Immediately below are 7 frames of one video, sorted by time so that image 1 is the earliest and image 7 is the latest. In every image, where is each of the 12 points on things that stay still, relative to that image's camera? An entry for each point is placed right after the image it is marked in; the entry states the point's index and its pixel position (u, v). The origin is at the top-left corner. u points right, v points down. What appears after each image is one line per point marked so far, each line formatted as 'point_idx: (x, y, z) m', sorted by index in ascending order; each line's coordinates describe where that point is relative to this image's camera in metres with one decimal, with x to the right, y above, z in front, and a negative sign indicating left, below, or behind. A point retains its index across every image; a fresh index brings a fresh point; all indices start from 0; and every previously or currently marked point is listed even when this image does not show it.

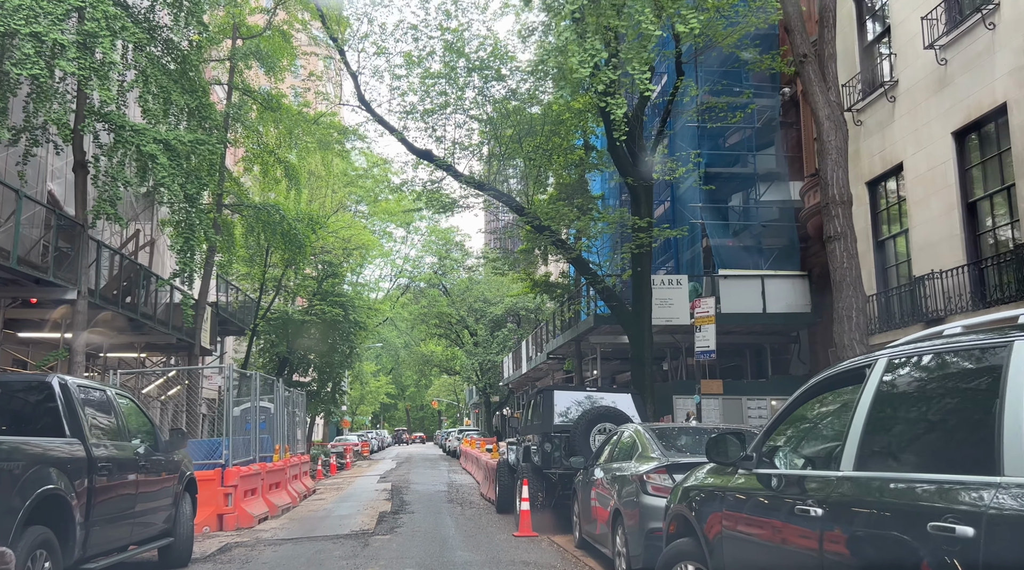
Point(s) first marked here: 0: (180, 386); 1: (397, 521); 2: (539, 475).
0: (-5.1, -1.7, +14.3) m
1: (-1.7, -3.6, +13.4) m
2: (+0.4, -2.5, +11.5) m
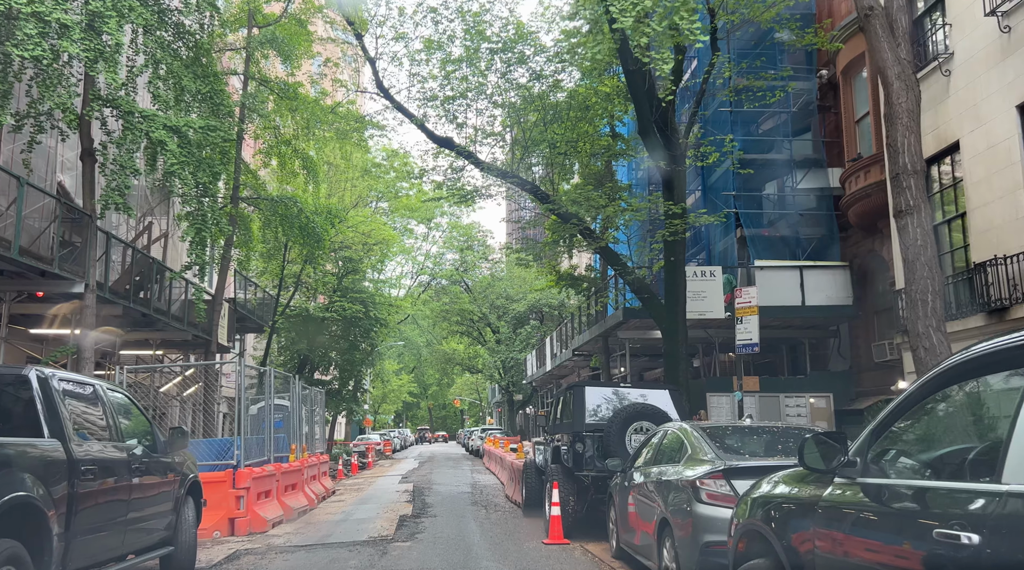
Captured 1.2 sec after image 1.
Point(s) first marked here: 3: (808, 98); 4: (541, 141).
0: (-4.7, -1.6, +13.6) m
1: (-1.3, -3.4, +12.7) m
2: (+0.7, -2.3, +10.7) m
3: (+6.5, +4.1, +19.7) m
4: (+0.6, +2.8, +18.6) m
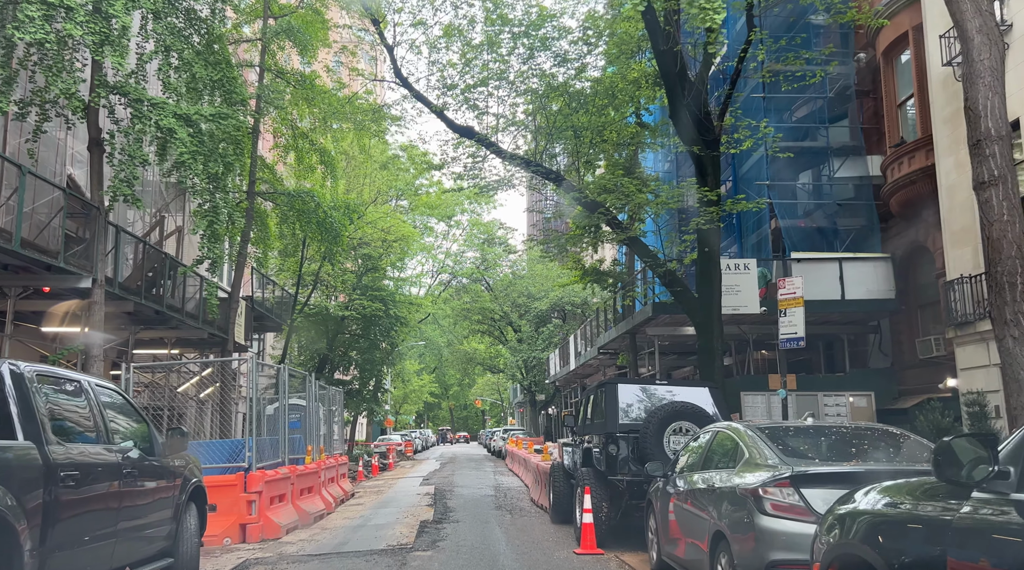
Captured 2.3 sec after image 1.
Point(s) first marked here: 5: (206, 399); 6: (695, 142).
0: (-4.3, -1.5, +12.9) m
1: (-1.0, -3.3, +12.0) m
2: (+1.0, -2.2, +9.9) m
3: (+7.0, +4.3, +18.8) m
4: (+1.1, +2.9, +17.8) m
5: (-4.3, -1.7, +12.8) m
6: (+3.0, +2.4, +14.8) m
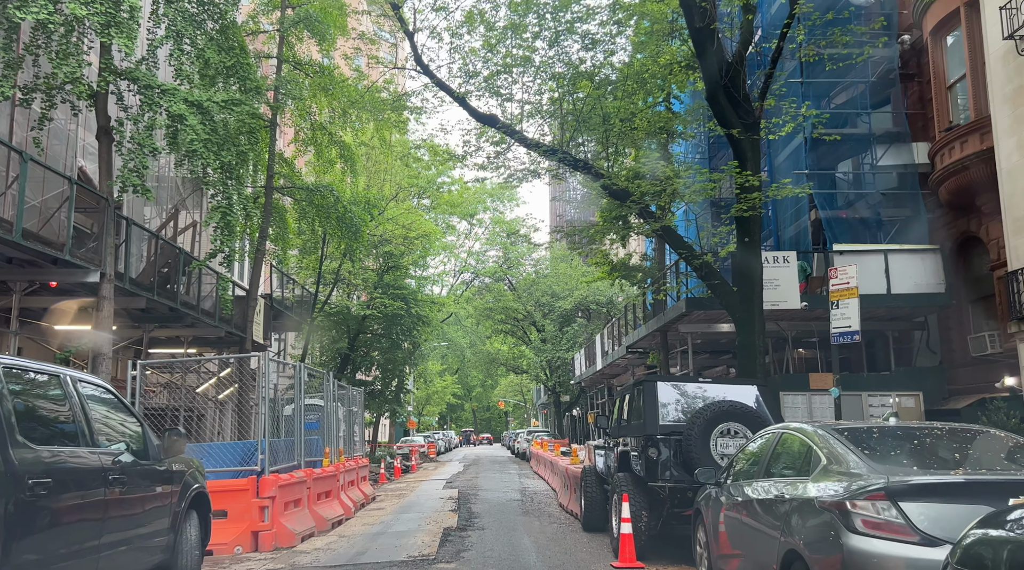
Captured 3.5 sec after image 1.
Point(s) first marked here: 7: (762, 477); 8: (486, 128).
0: (-3.9, -1.4, +12.3) m
1: (-0.6, -3.2, +11.2) m
2: (+1.3, -2.1, +9.1) m
3: (+7.5, +4.4, +17.9) m
4: (+1.6, +3.1, +17.0) m
5: (-3.9, -1.6, +12.1) m
6: (+3.5, +2.5, +13.9) m
7: (+1.8, -1.4, +6.4) m
8: (-0.5, +3.2, +17.9) m
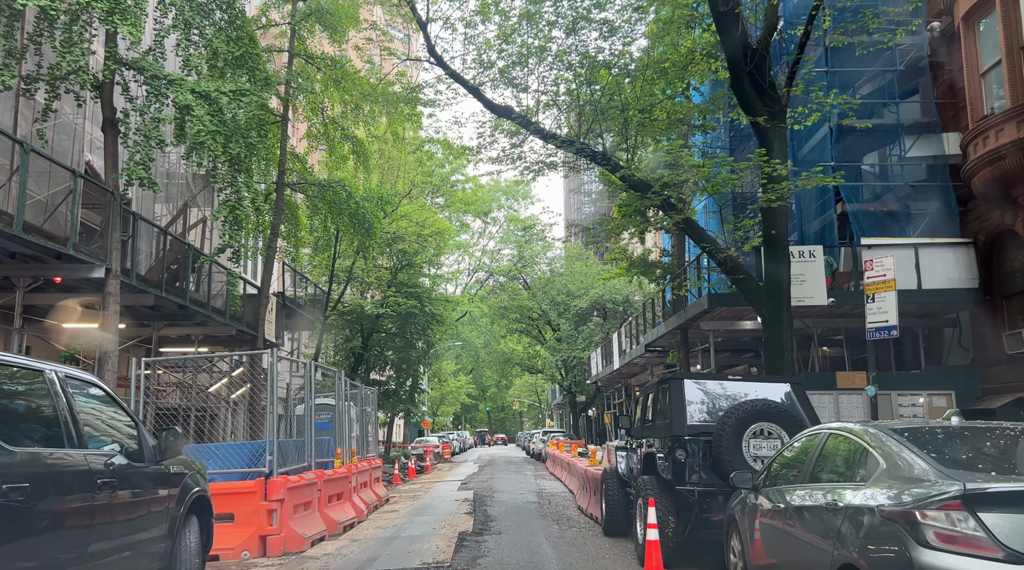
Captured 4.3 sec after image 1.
0: (-3.7, -1.3, +11.9) m
1: (-0.4, -3.1, +10.7) m
2: (+1.5, -2.0, +8.6) m
3: (+7.9, +4.5, +17.3) m
4: (+1.9, +3.1, +16.5) m
5: (-3.7, -1.5, +11.7) m
6: (+3.7, +2.6, +13.4) m
7: (+1.9, -1.3, +5.9) m
8: (-0.2, +3.2, +17.4) m
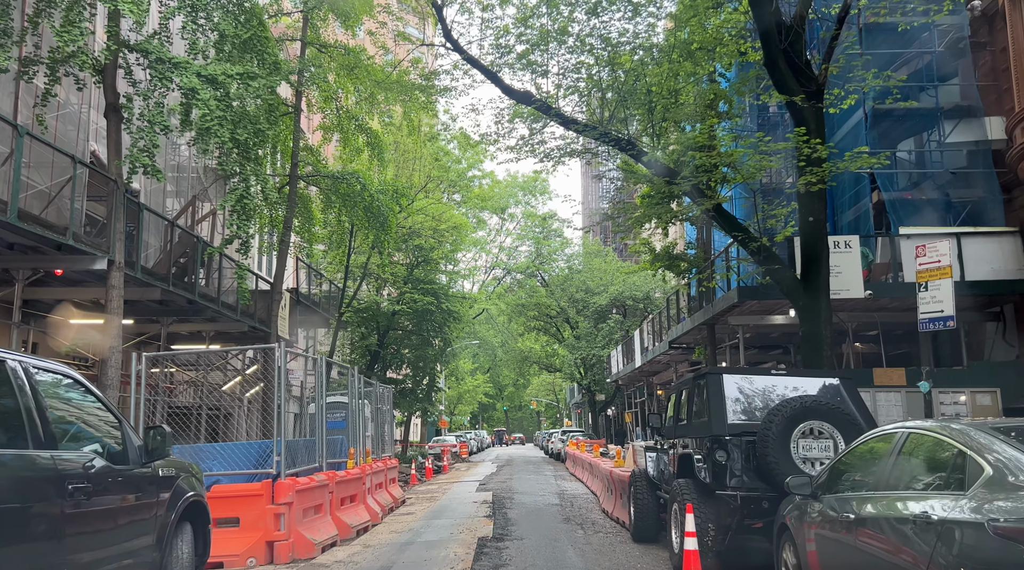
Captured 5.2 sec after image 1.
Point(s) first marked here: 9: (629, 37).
0: (-3.4, -1.2, +11.2) m
1: (-0.1, -3.0, +10.0) m
2: (+1.7, -1.9, +7.9) m
3: (+8.2, +4.6, +16.5) m
4: (+2.2, +3.3, +15.8) m
5: (-3.4, -1.4, +11.1) m
6: (+4.0, +2.7, +12.7) m
7: (+2.1, -1.2, +5.1) m
8: (+0.2, +3.3, +16.7) m
9: (+2.1, +4.4, +15.8) m
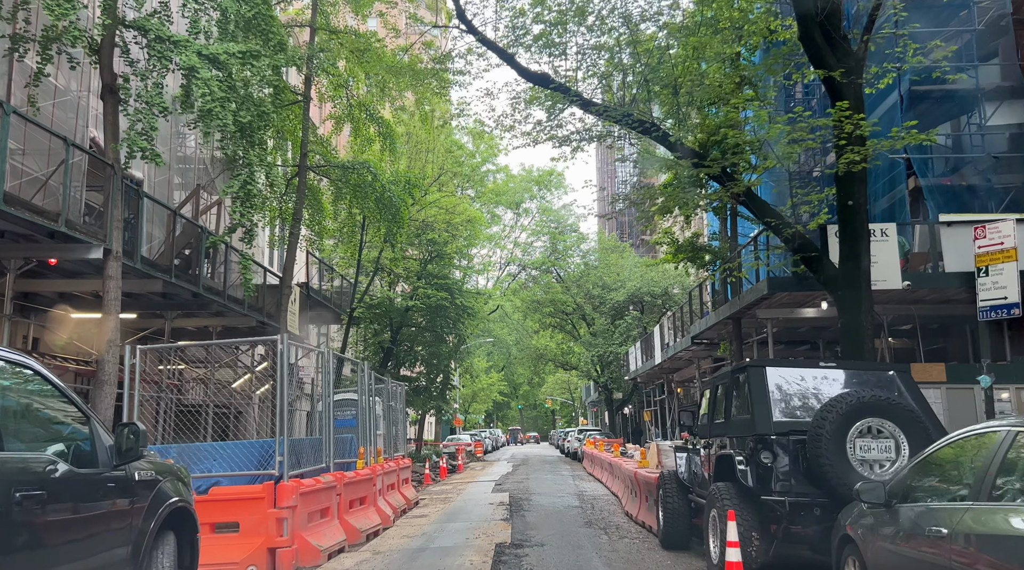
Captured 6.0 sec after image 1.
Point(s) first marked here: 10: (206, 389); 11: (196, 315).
0: (-3.1, -1.1, +10.6) m
1: (+0.1, -2.9, +9.3) m
2: (+1.9, -1.7, +7.1) m
3: (+8.5, +4.8, +15.6) m
4: (+2.5, +3.4, +15.0) m
5: (-3.2, -1.3, +10.4) m
6: (+4.3, +2.9, +11.8) m
7: (+2.2, -1.0, +4.4) m
8: (+0.5, +3.5, +16.0) m
9: (+2.4, +4.5, +15.0) m
10: (-3.5, -1.2, +10.0) m
11: (-6.3, -0.6, +17.9) m
